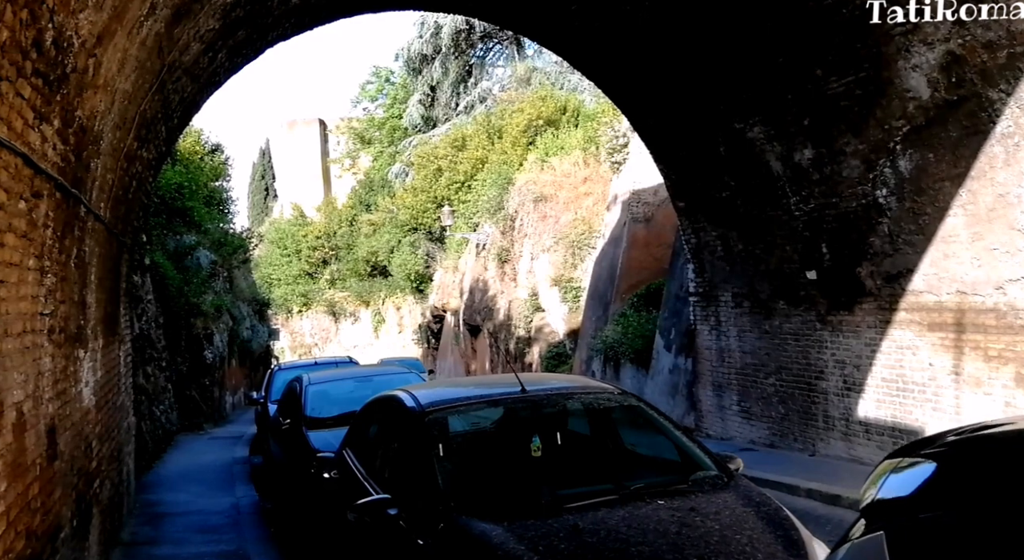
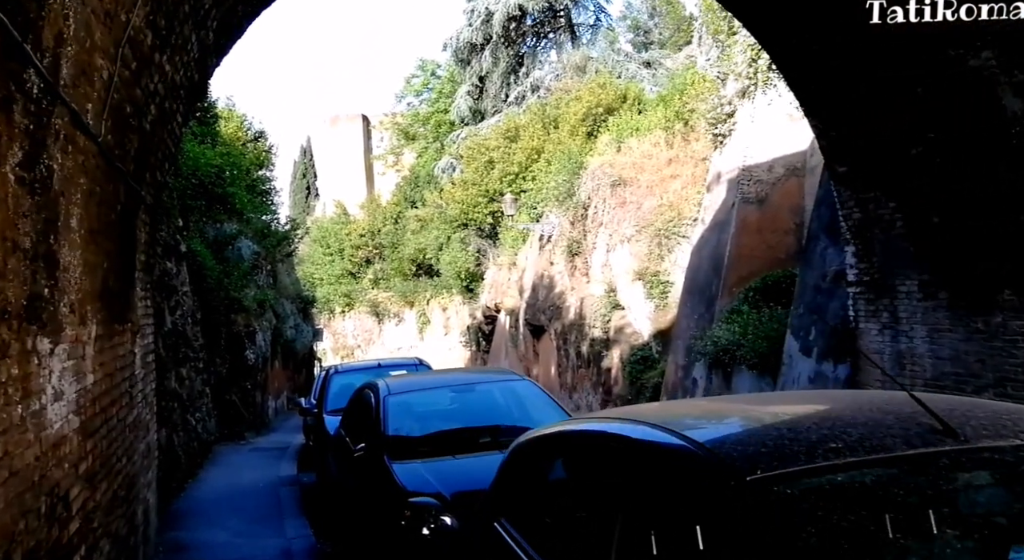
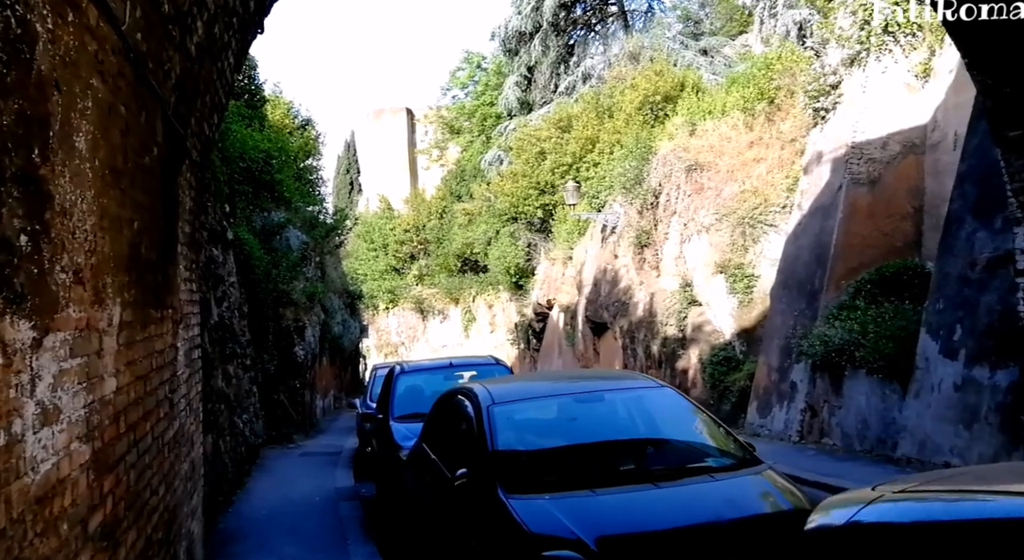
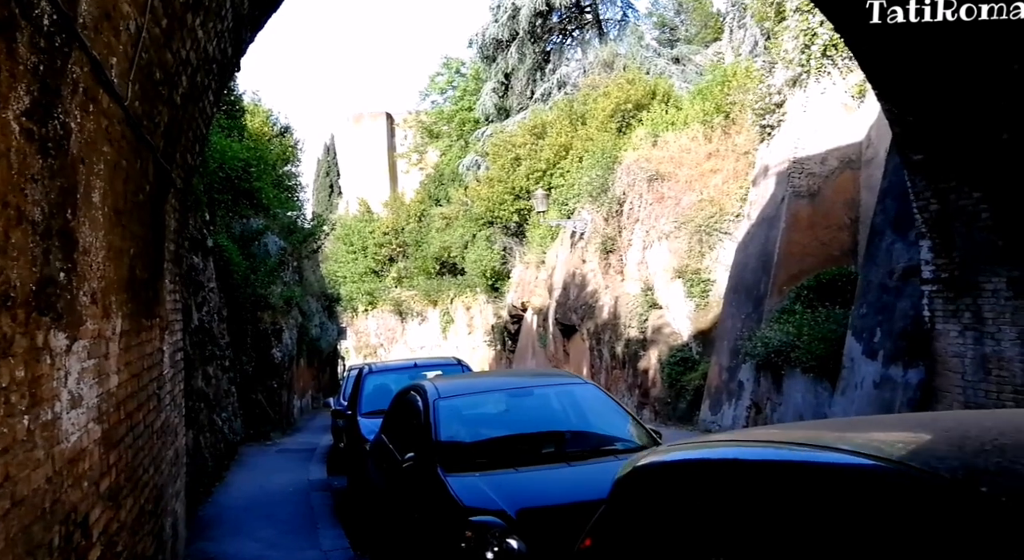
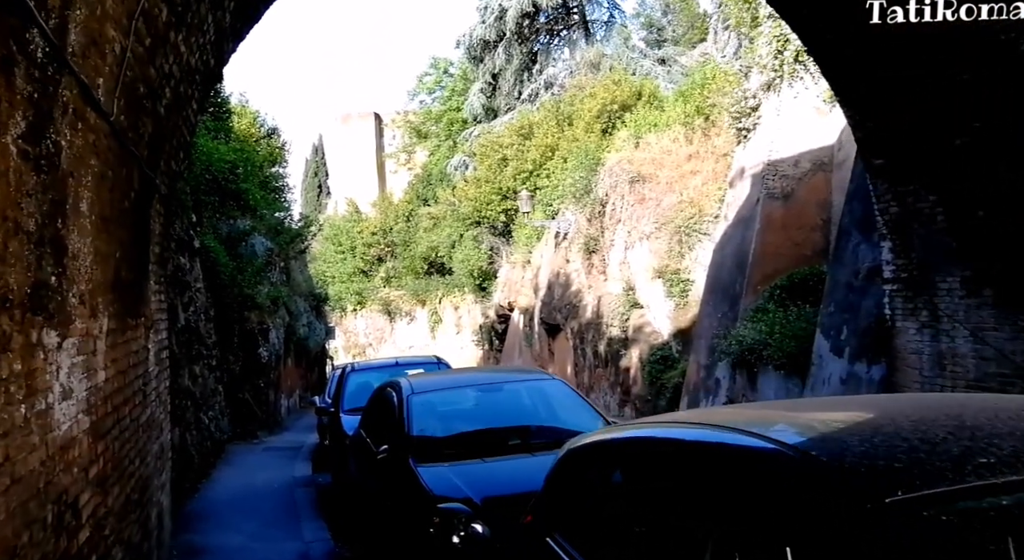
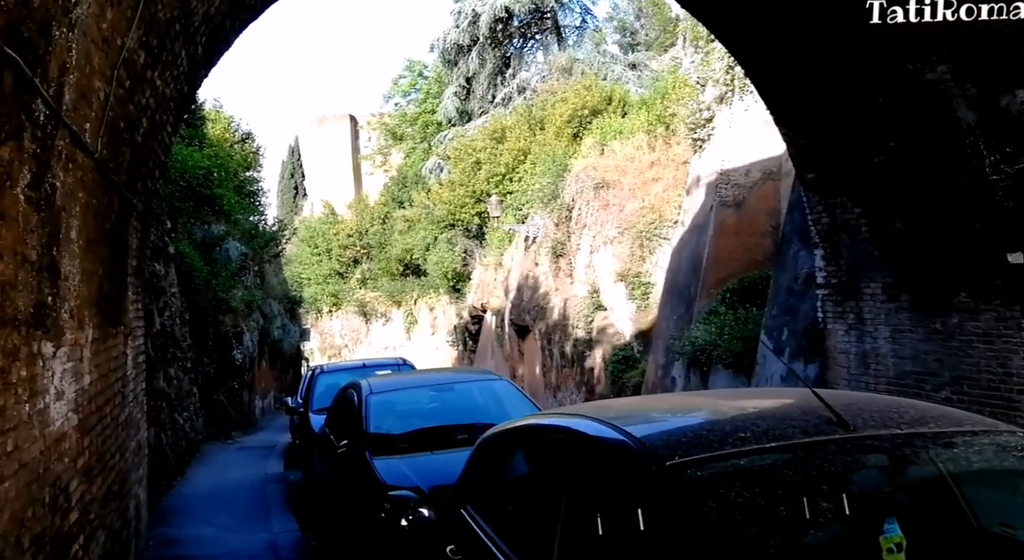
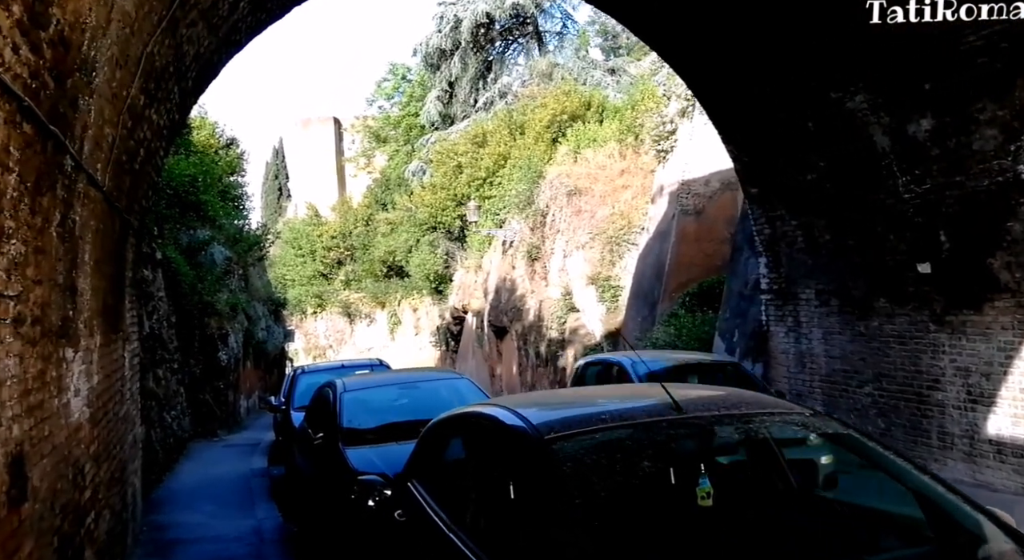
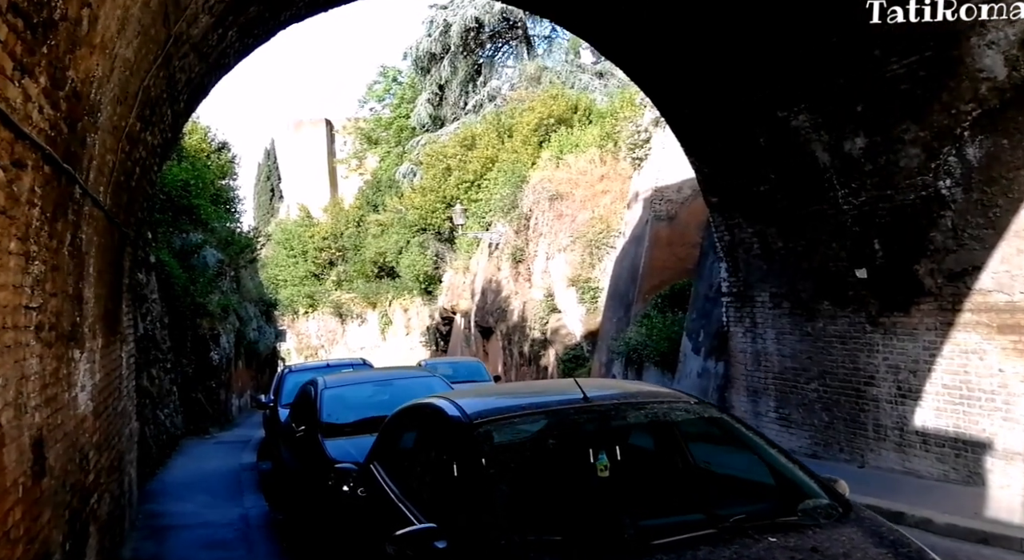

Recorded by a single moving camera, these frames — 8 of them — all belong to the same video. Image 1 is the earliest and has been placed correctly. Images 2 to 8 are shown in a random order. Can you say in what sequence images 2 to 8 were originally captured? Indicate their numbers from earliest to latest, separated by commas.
8, 7, 6, 2, 5, 4, 3
